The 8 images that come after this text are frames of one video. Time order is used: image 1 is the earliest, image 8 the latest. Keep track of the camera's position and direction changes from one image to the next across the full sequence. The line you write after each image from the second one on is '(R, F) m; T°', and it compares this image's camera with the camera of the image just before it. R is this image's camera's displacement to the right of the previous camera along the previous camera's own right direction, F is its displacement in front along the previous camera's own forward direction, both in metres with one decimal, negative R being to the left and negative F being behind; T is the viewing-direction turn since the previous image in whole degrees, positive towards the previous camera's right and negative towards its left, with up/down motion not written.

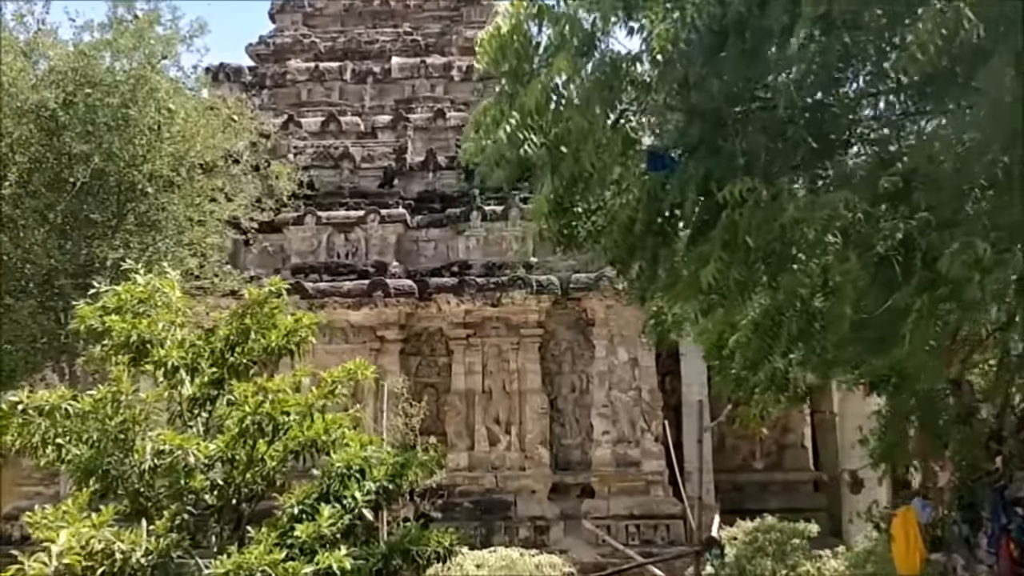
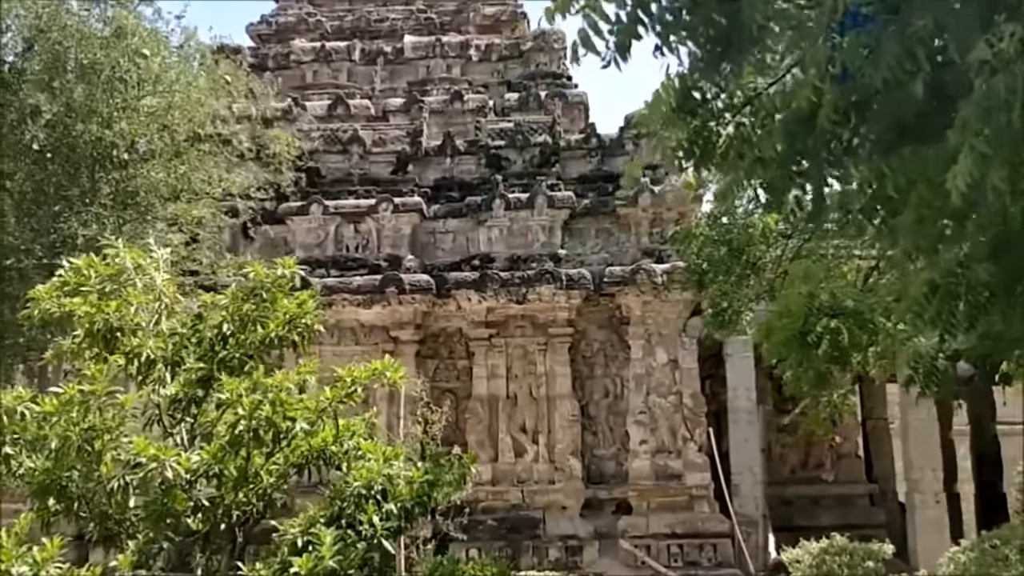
(-0.2, +1.2) m; 0°
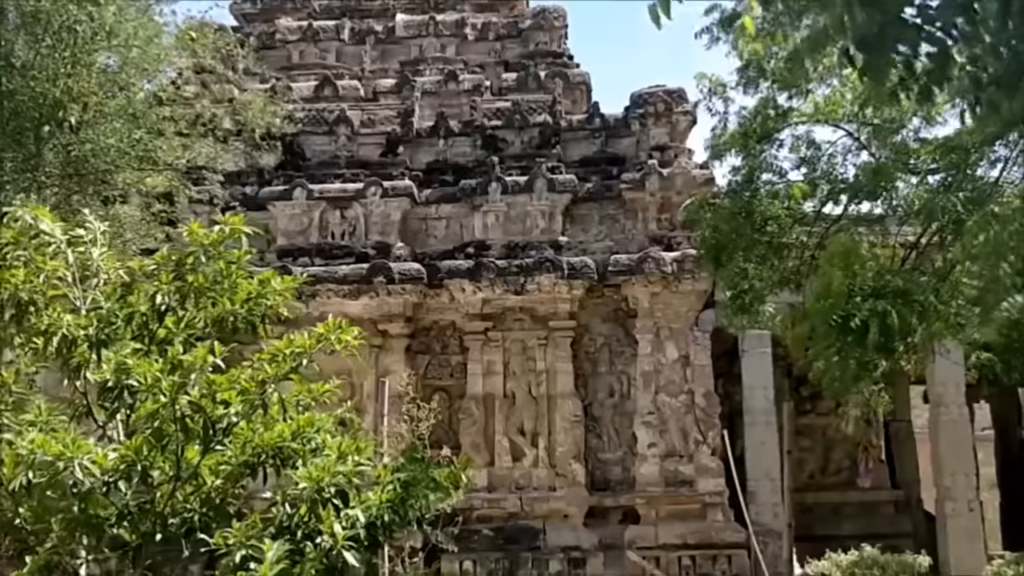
(0.0, +0.8) m; 0°
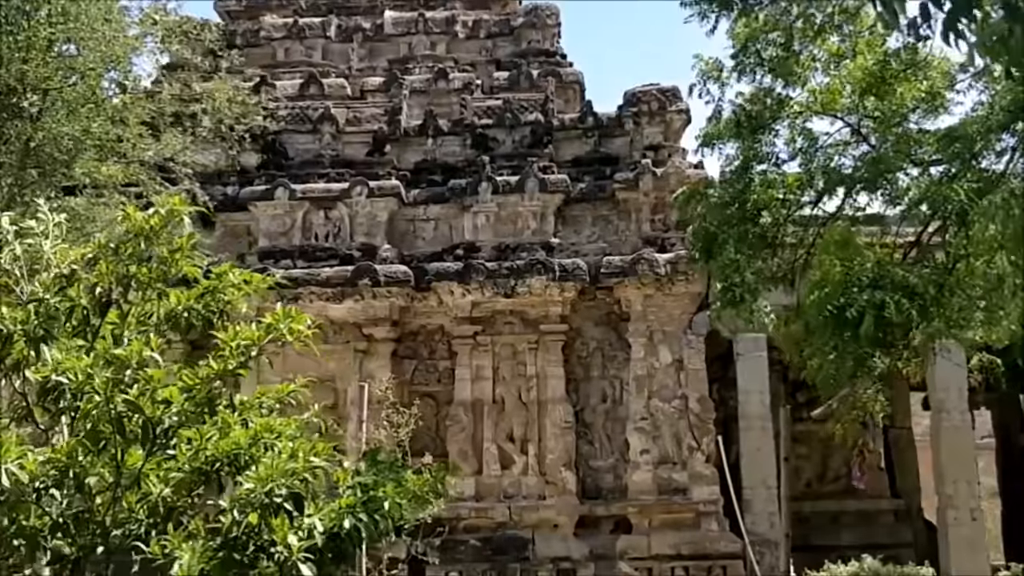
(+0.1, +0.3) m; 0°
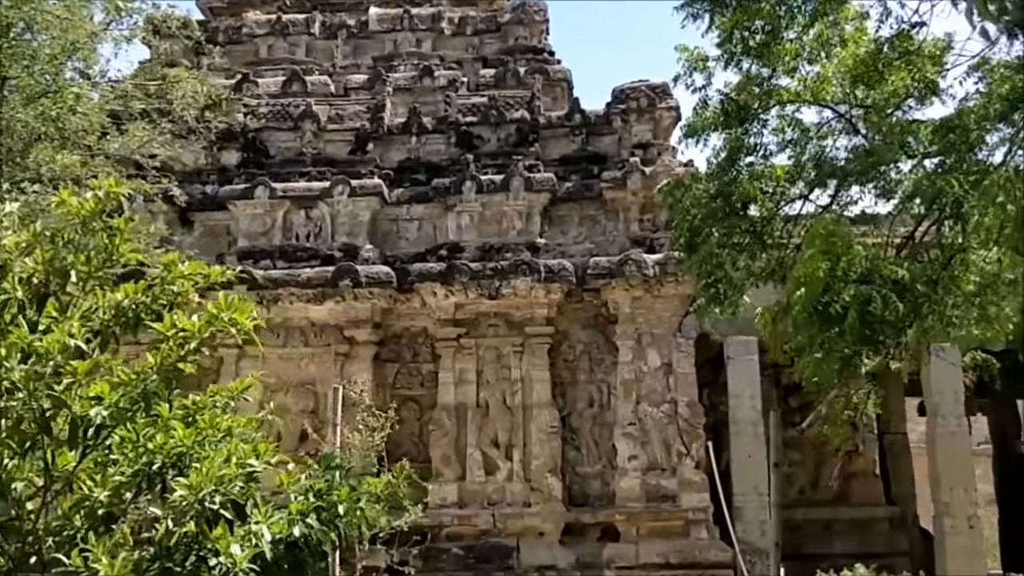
(+0.1, +0.3) m; 0°
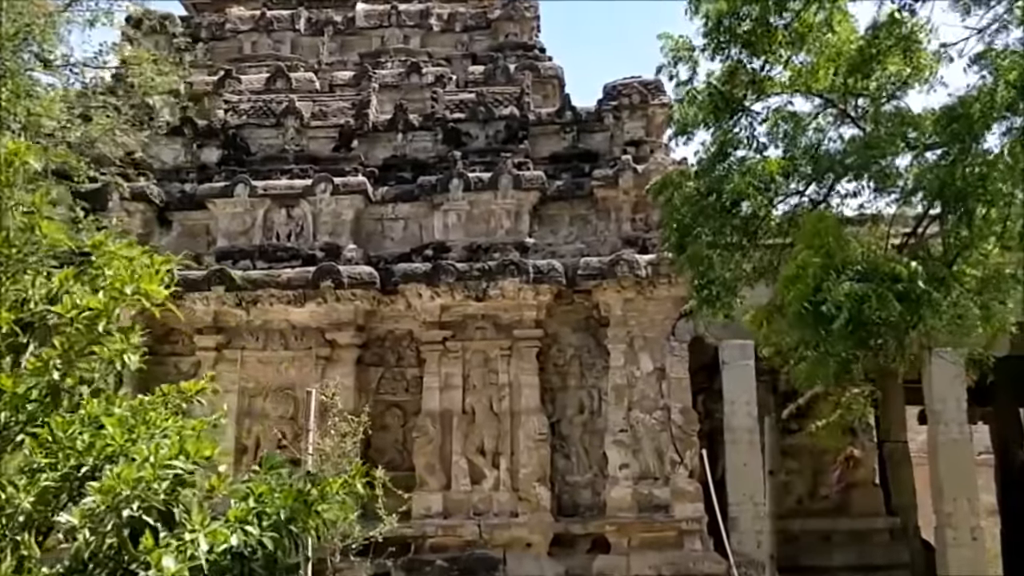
(+0.1, +0.3) m; 0°
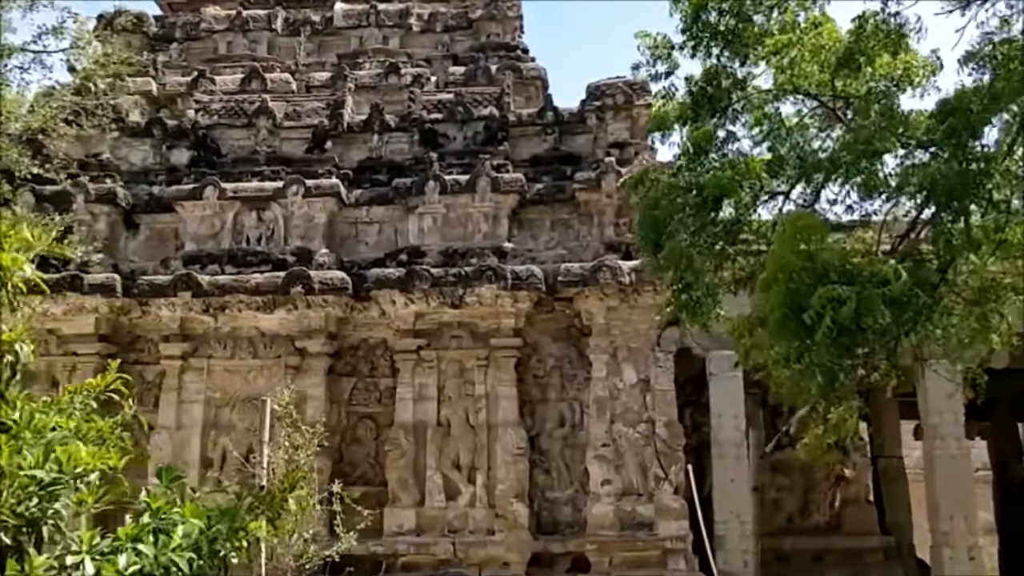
(+0.2, +0.4) m; 0°
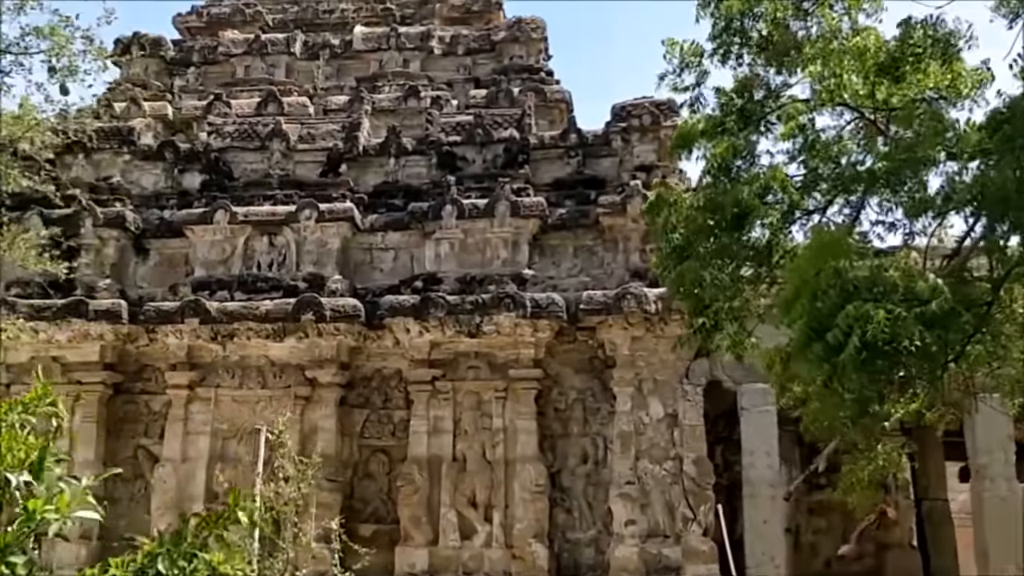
(+0.1, +0.4) m; -2°
